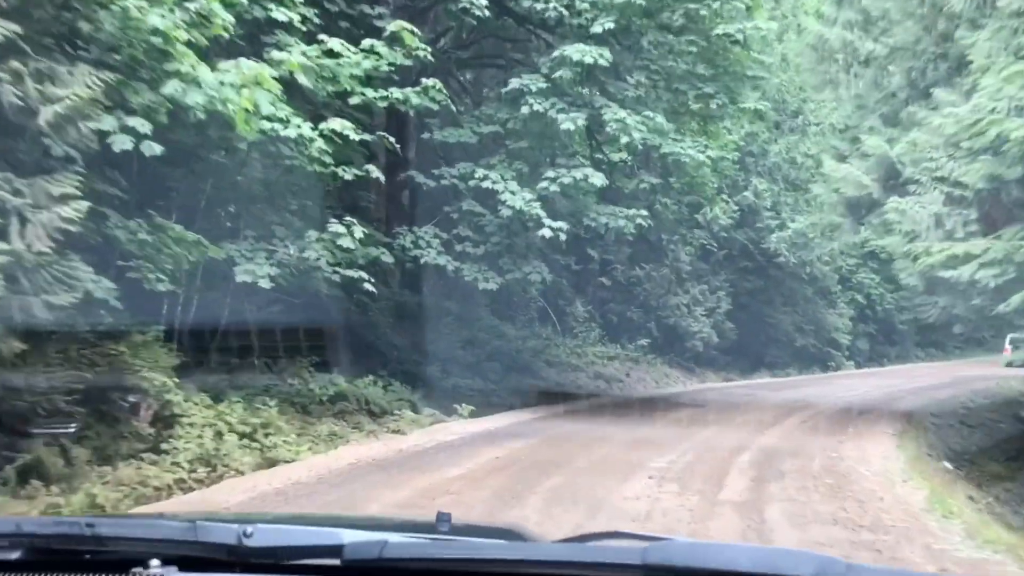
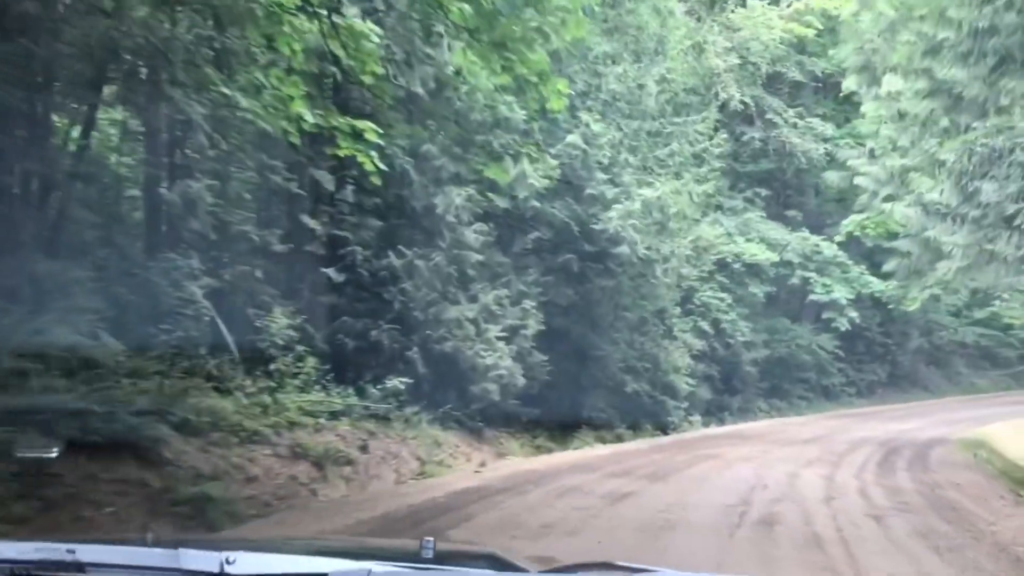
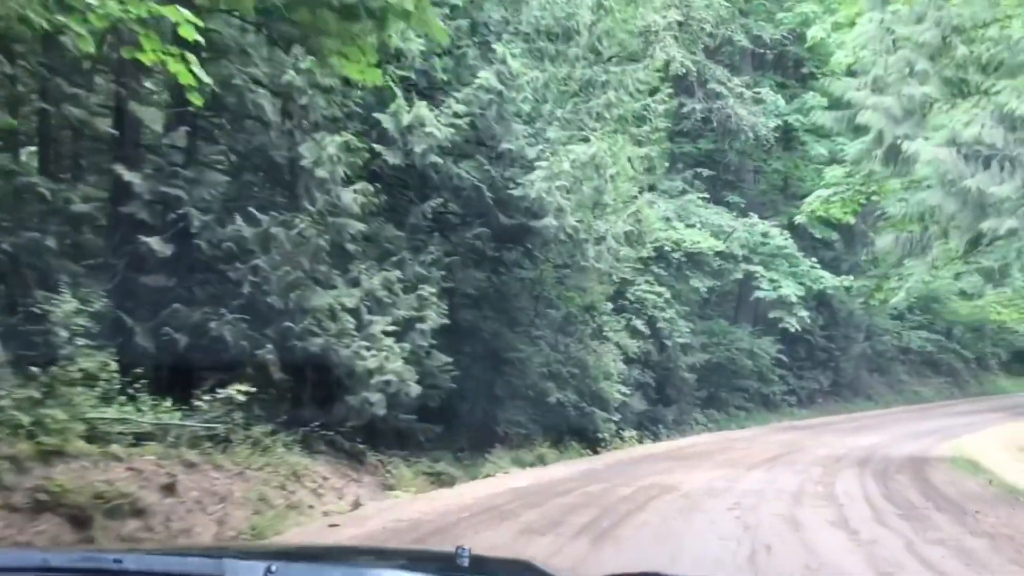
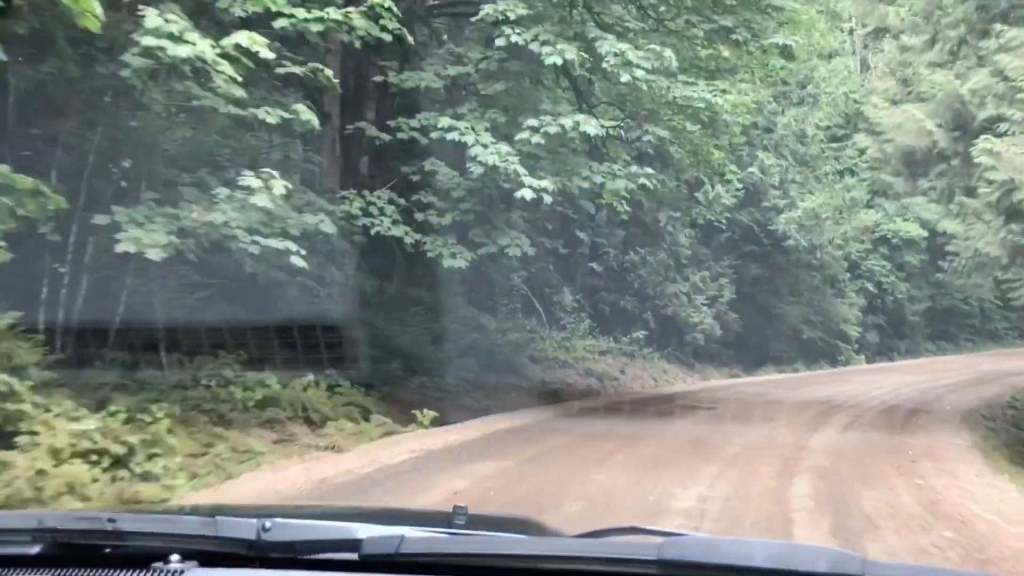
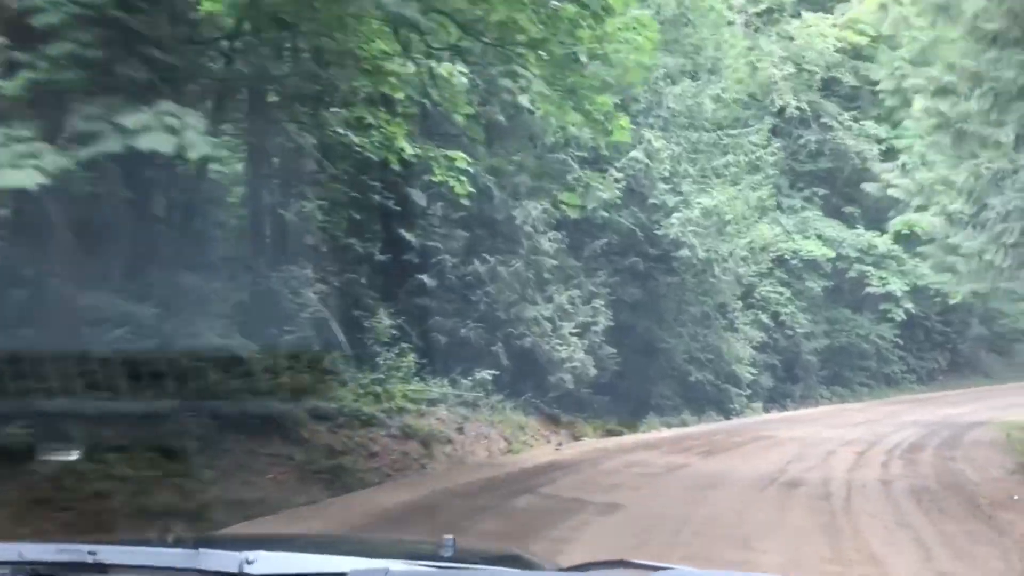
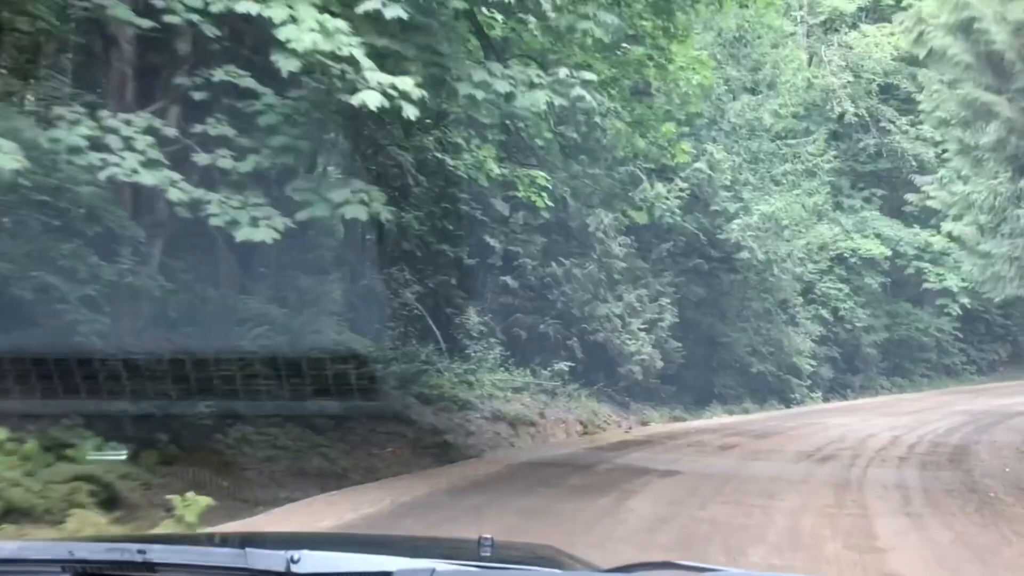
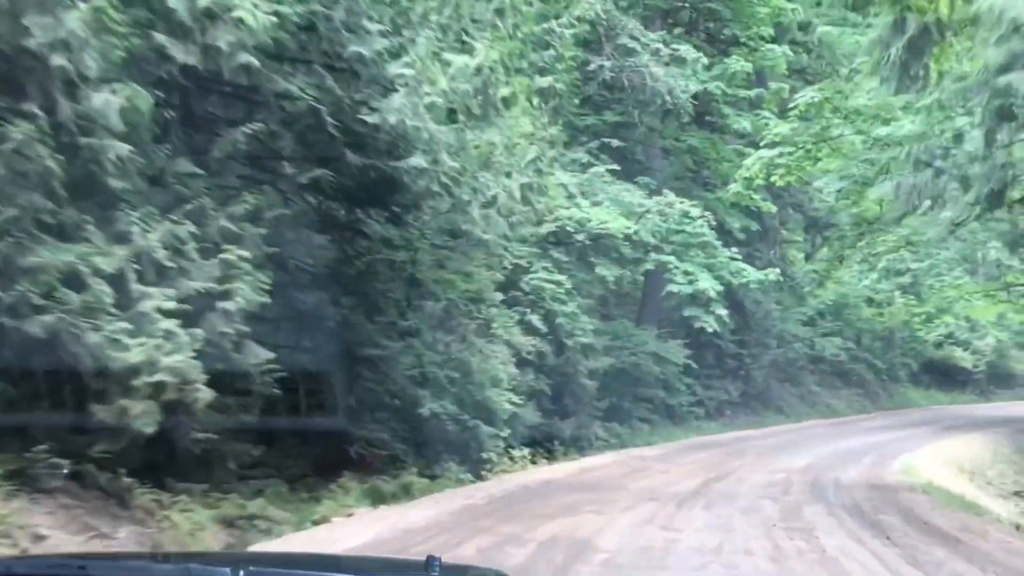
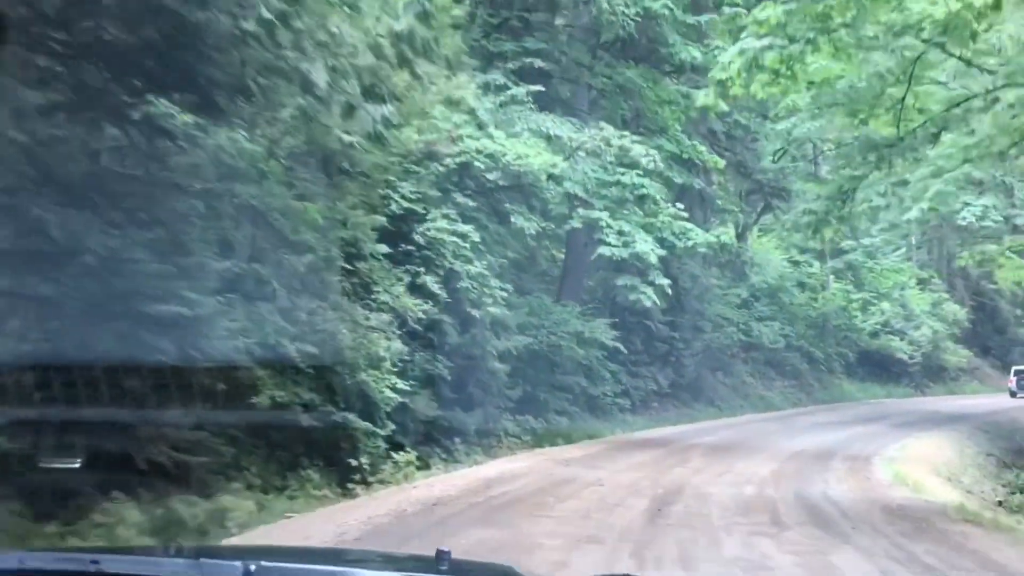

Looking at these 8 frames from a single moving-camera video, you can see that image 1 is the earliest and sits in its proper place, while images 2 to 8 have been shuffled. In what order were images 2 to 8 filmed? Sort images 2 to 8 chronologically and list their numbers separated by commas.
4, 6, 5, 2, 3, 7, 8
